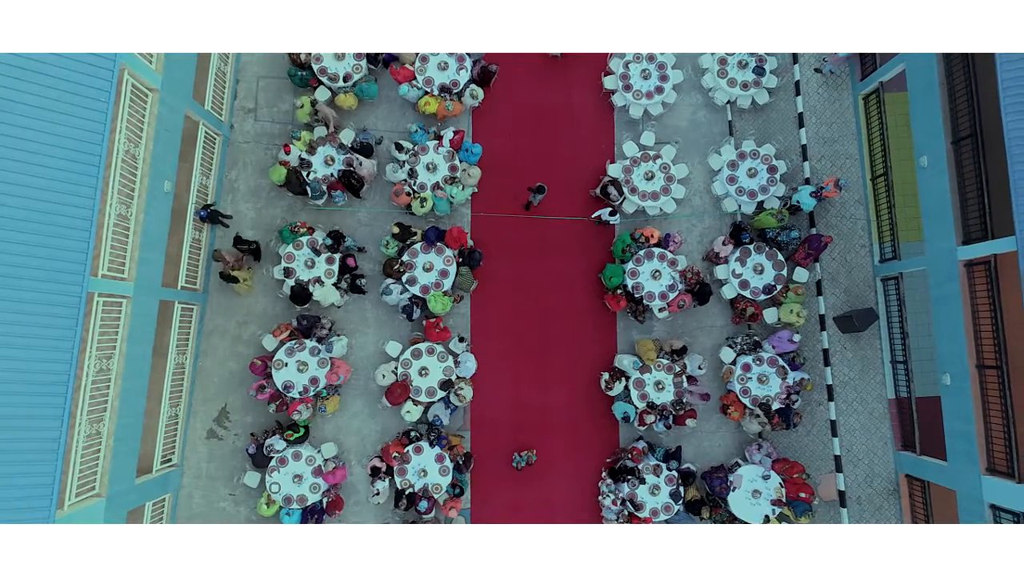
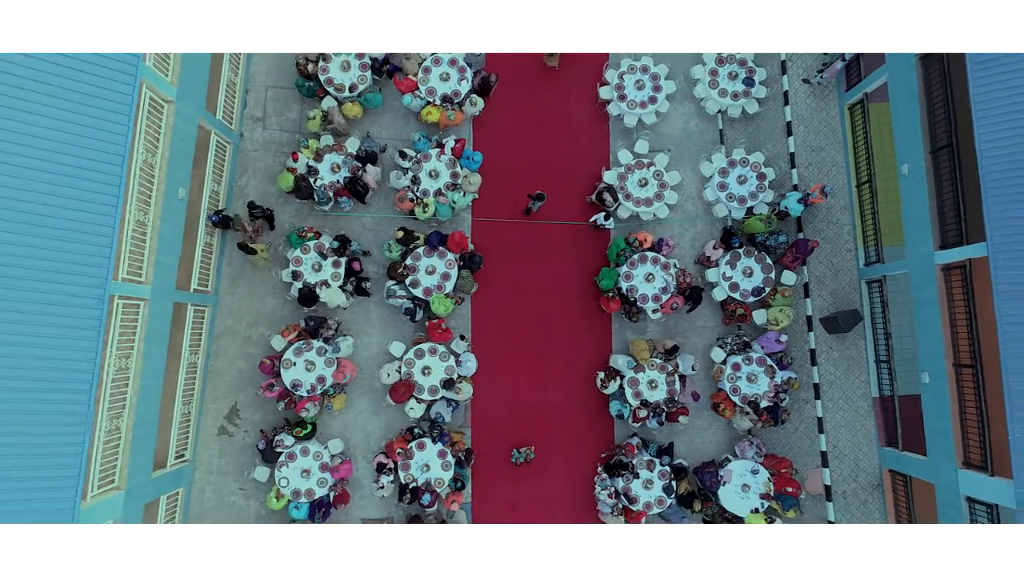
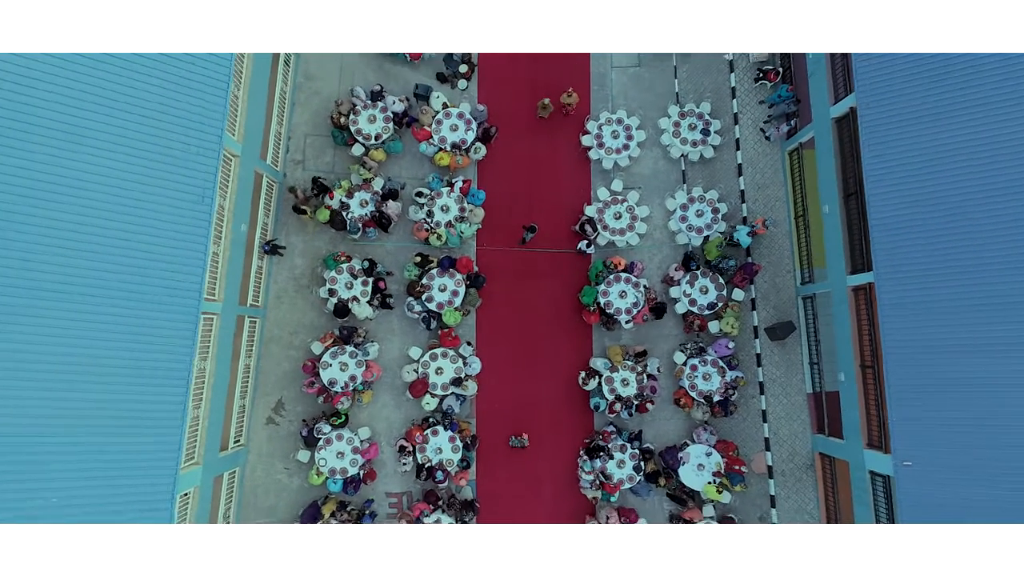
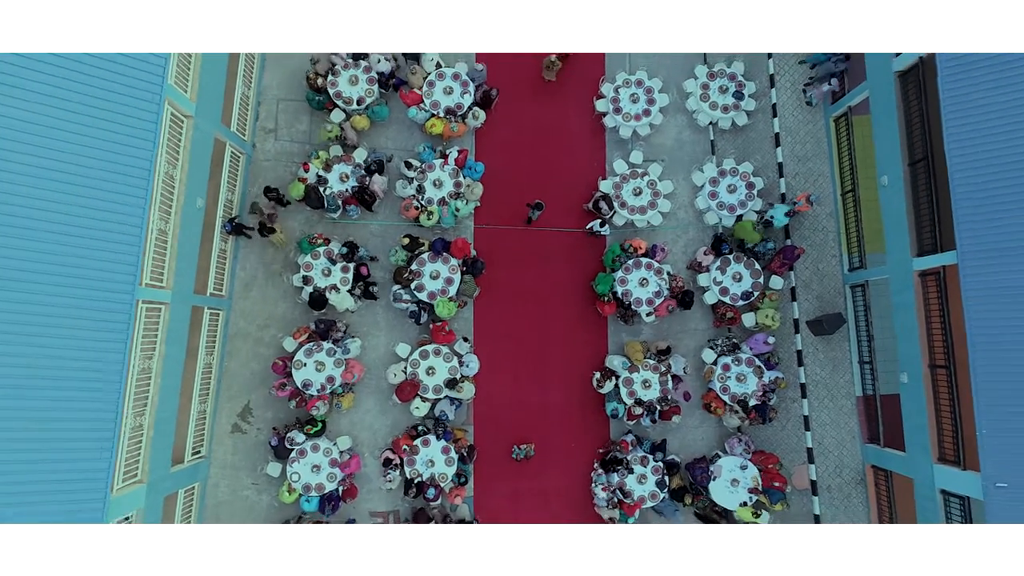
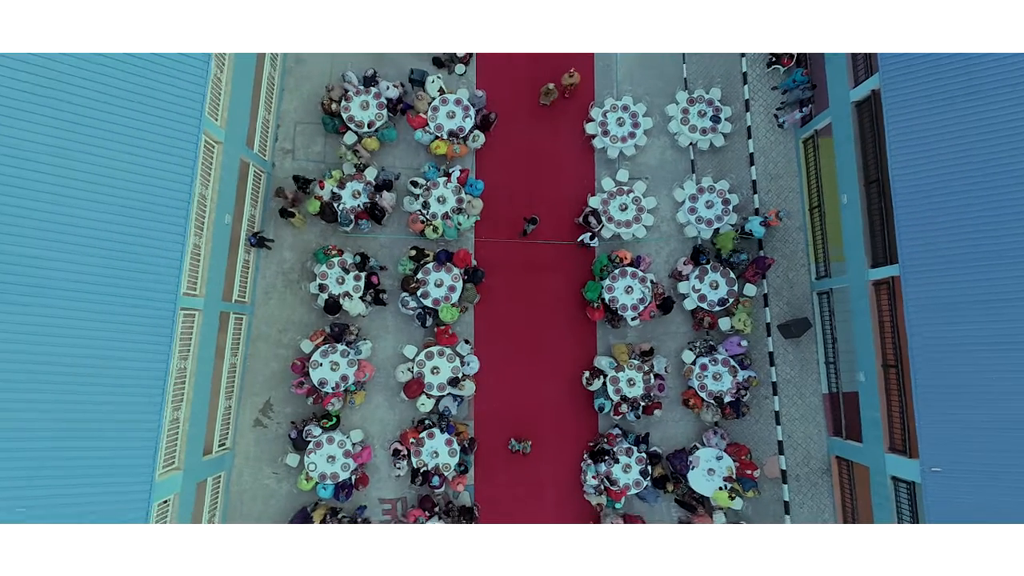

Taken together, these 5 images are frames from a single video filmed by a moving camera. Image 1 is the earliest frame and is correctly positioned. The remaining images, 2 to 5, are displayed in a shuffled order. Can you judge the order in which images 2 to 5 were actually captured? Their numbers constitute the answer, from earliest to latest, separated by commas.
2, 4, 5, 3
